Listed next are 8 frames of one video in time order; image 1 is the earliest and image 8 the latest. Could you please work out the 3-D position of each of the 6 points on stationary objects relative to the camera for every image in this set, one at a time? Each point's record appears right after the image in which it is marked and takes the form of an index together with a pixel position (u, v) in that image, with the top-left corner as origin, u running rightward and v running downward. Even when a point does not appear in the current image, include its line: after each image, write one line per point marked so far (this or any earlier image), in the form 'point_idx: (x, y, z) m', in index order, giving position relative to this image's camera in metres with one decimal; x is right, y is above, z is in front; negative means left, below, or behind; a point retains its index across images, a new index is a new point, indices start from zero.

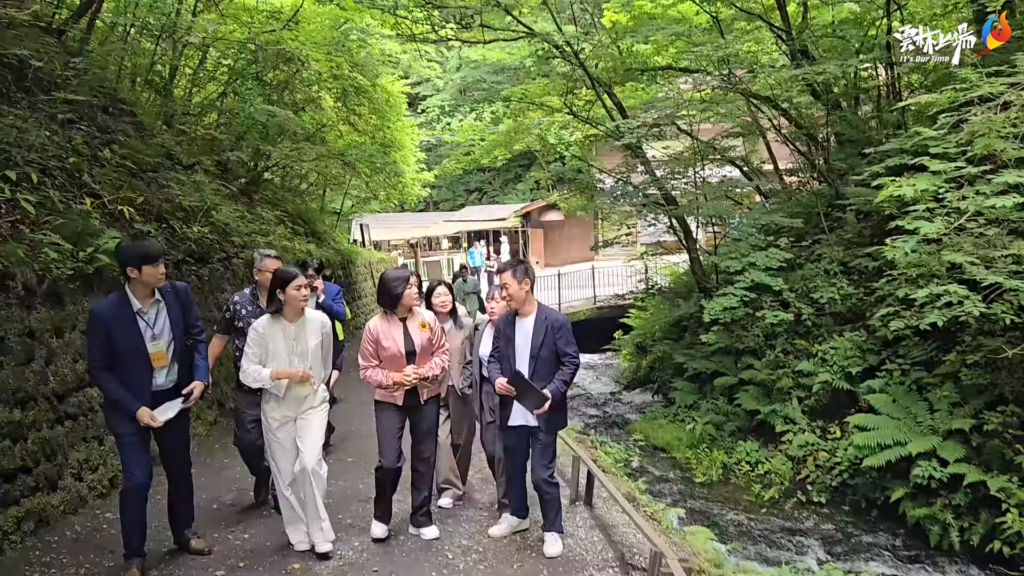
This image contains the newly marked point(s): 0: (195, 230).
0: (-3.5, +0.7, +7.0) m
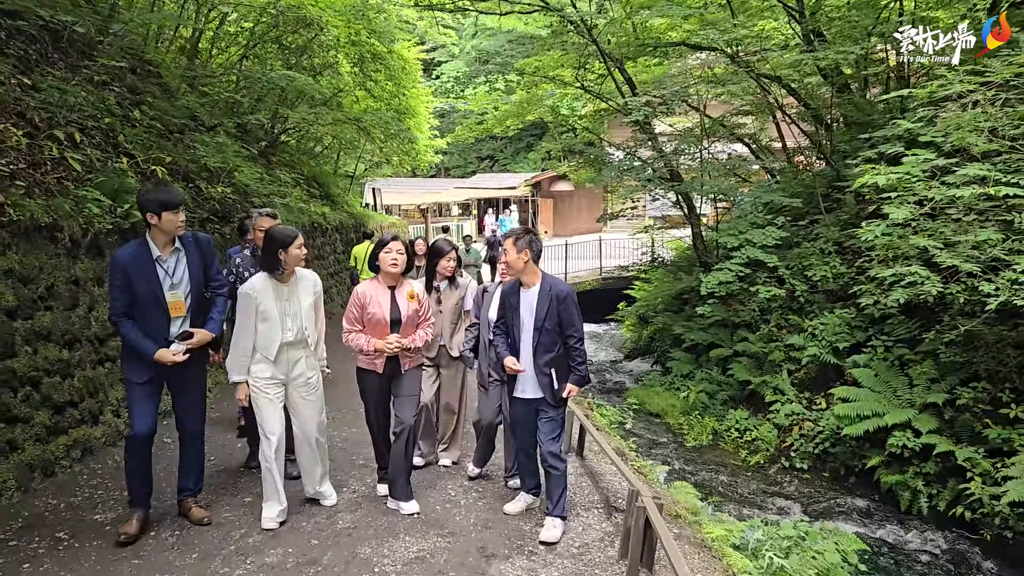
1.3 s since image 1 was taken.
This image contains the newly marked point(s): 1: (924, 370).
0: (-3.4, +1.1, +7.3) m
1: (+4.2, -0.8, +6.4) m
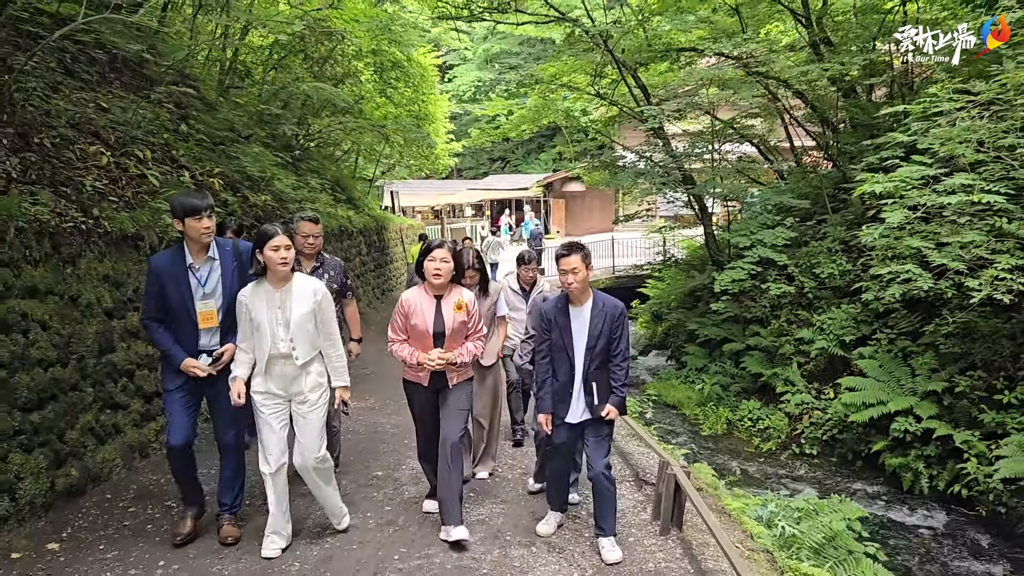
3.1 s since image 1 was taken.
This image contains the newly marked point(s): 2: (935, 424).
0: (-3.1, +1.1, +7.8) m
1: (+4.5, -0.8, +6.9) m
2: (+4.2, -1.3, +6.3) m
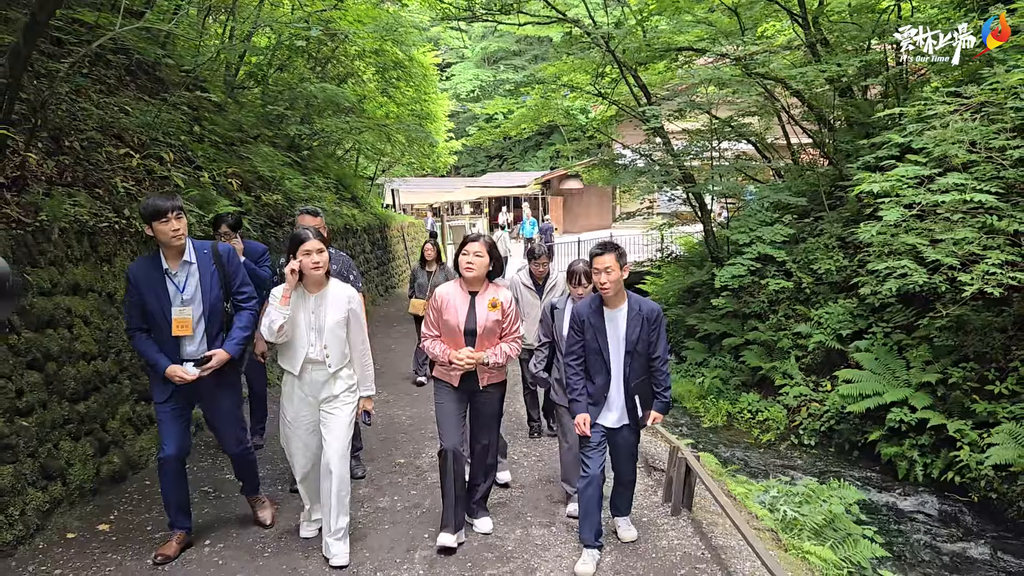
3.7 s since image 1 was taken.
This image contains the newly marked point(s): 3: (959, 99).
0: (-3.0, +1.2, +8.0) m
1: (+4.6, -0.7, +7.1) m
2: (+4.3, -1.3, +6.5) m
3: (+3.8, +1.6, +5.4) m
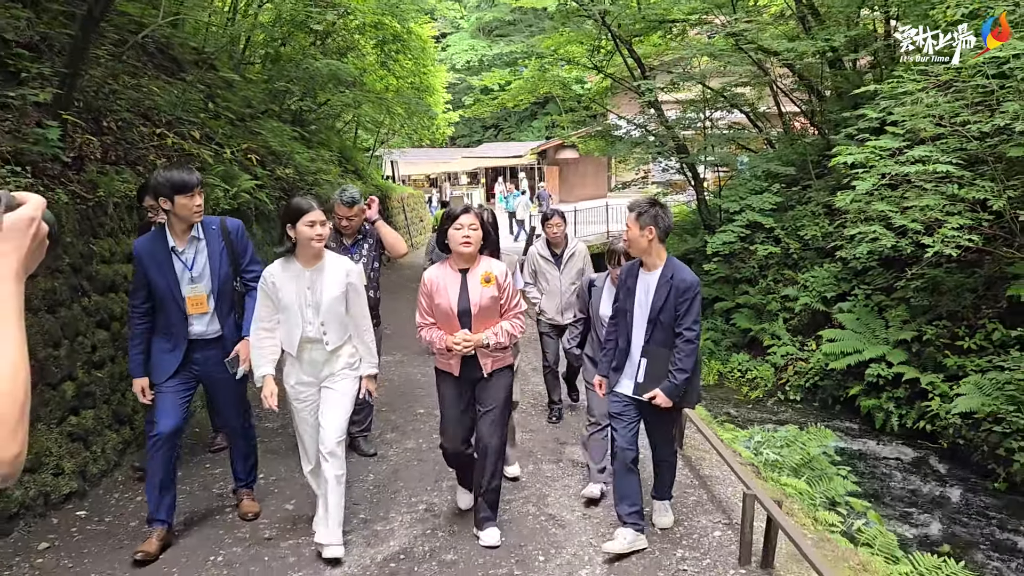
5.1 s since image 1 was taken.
0: (-3.0, +1.5, +8.4) m
1: (+4.6, -0.3, +7.6) m
2: (+4.4, -0.9, +7.1) m
3: (+3.9, +2.0, +5.8) m
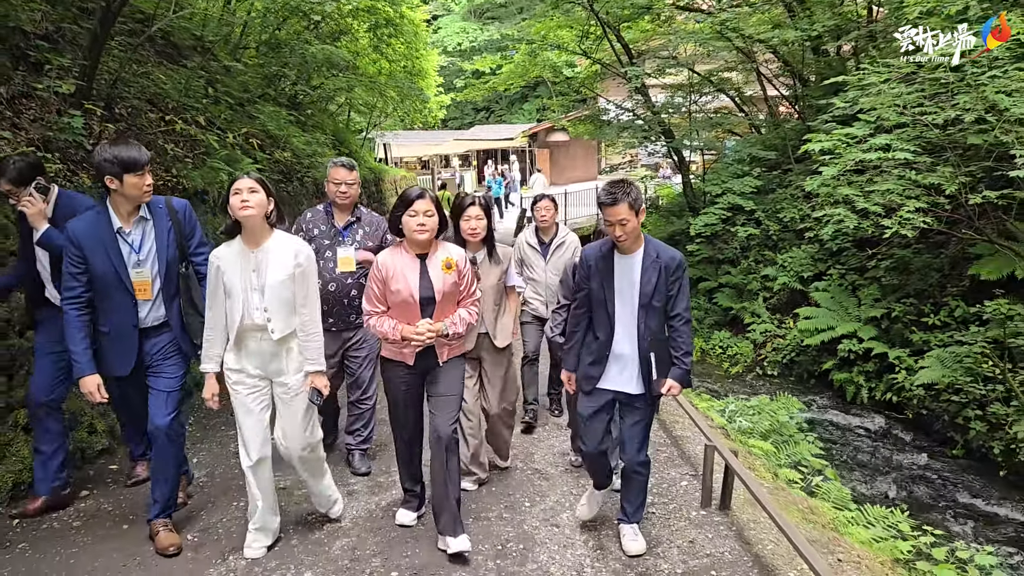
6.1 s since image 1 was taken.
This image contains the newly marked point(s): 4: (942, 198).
0: (-3.1, +1.8, +8.6) m
1: (+4.5, 0.0, +8.0) m
2: (+4.3, -0.6, +7.5) m
3: (+3.8, +2.2, +6.1) m
4: (+3.9, +0.8, +5.8) m
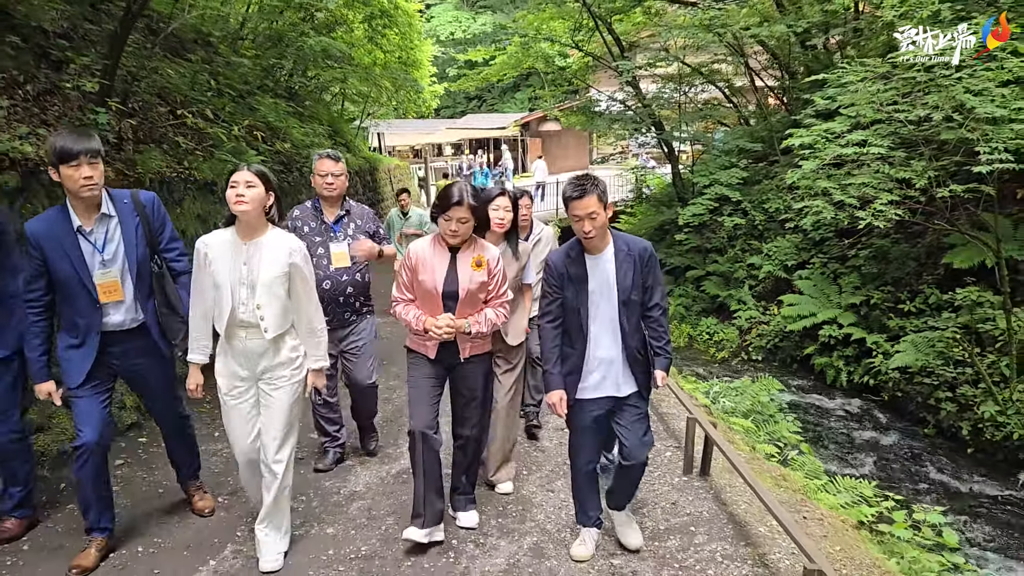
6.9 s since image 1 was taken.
0: (-3.2, +2.0, +8.8) m
1: (+4.4, +0.1, +8.4) m
2: (+4.2, -0.5, +7.8) m
3: (+3.7, +2.3, +6.4) m
4: (+3.9, +0.9, +6.2) m
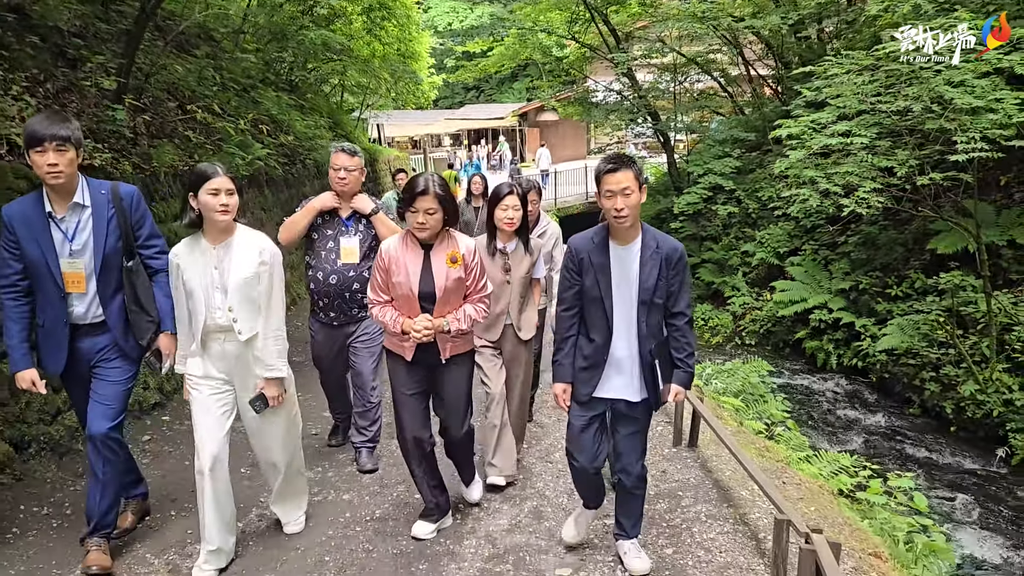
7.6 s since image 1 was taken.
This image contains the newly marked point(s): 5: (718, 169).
0: (-3.2, +2.1, +9.0) m
1: (+4.4, +0.3, +8.6) m
2: (+4.2, -0.3, +8.1) m
3: (+3.7, +2.4, +6.6) m
4: (+3.9, +1.1, +6.4) m
5: (+3.4, +2.0, +10.5) m
